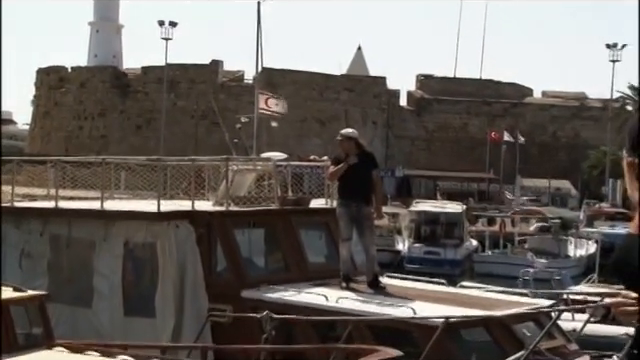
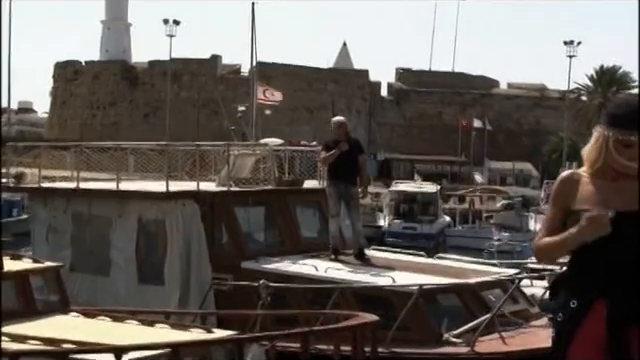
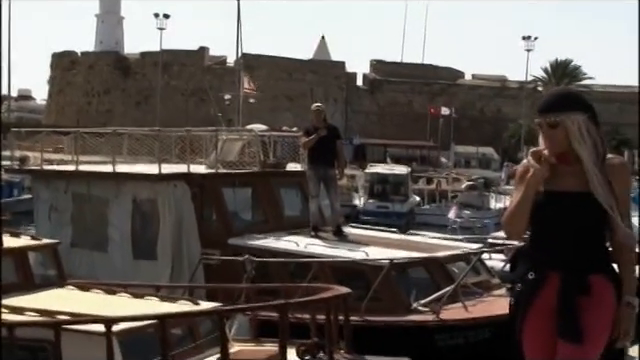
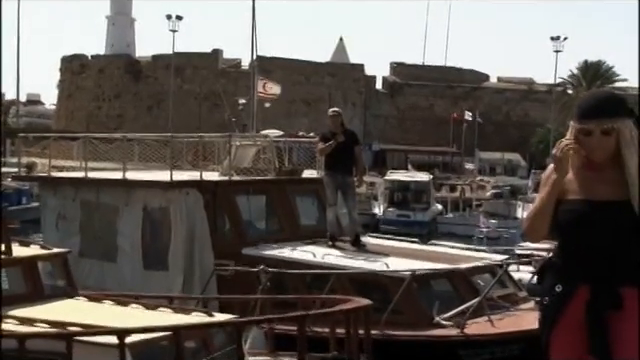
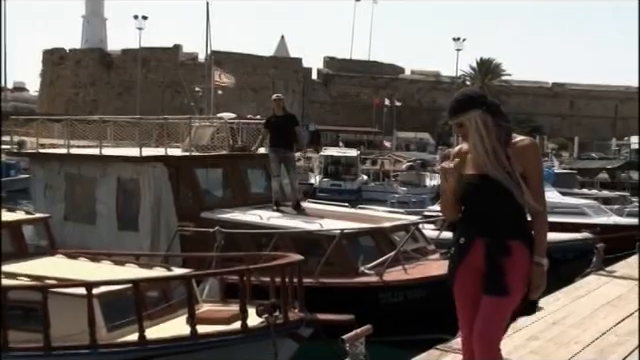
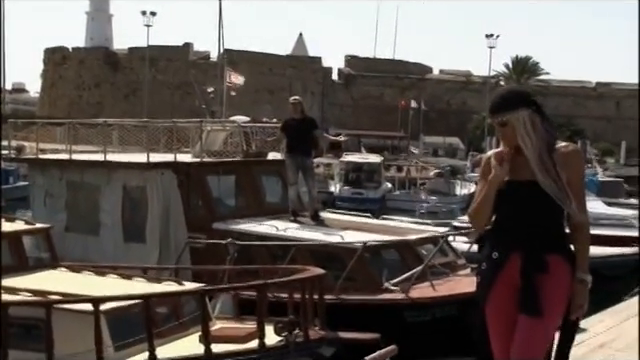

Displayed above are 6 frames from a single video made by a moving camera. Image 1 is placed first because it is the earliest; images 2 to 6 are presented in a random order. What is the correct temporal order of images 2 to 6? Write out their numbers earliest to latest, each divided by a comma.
2, 4, 3, 6, 5
